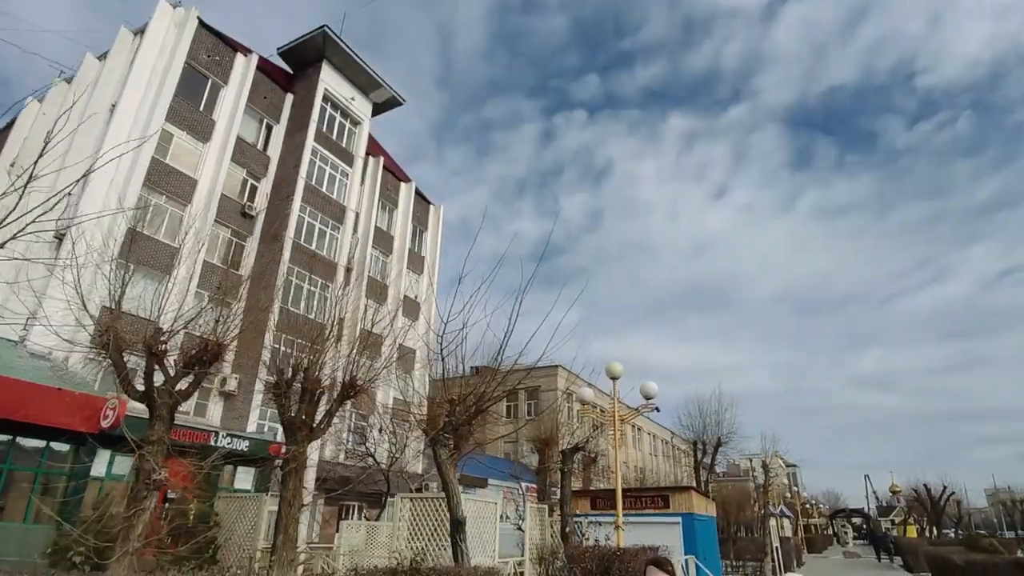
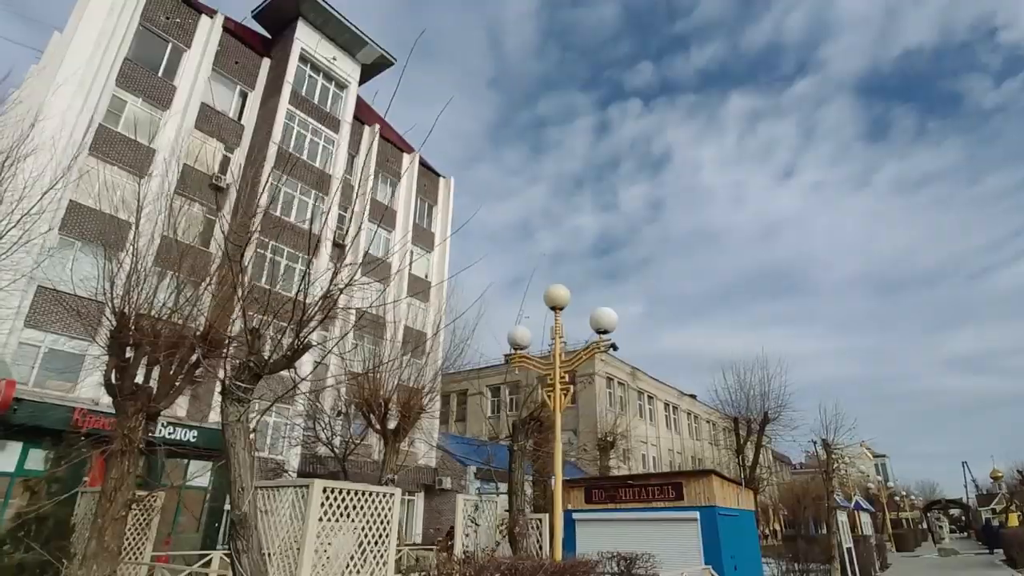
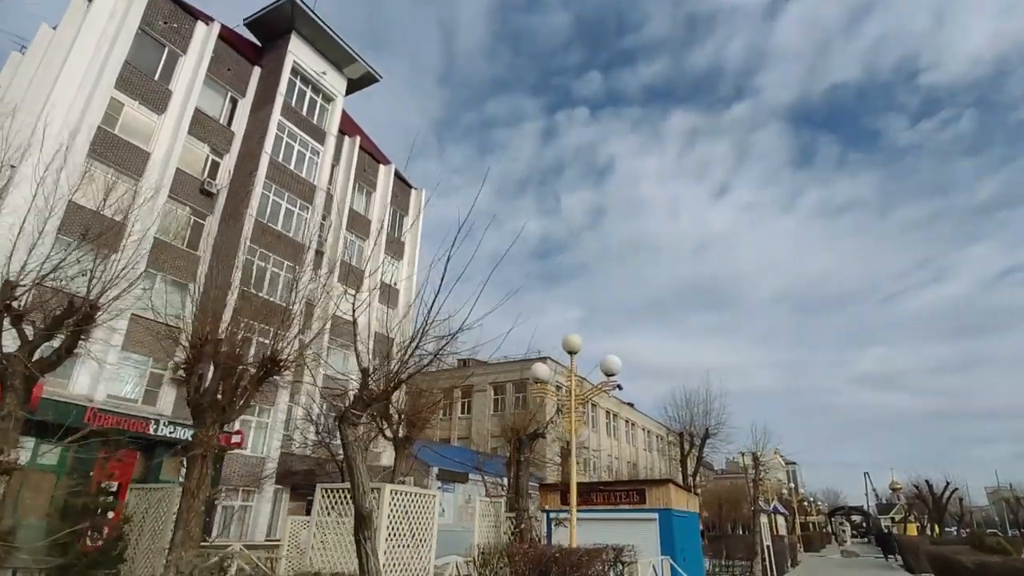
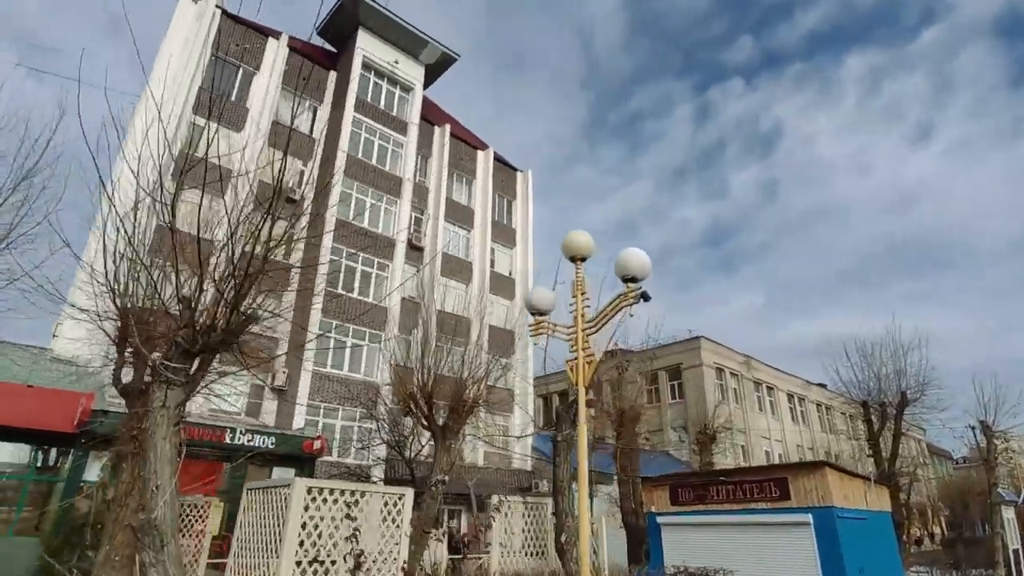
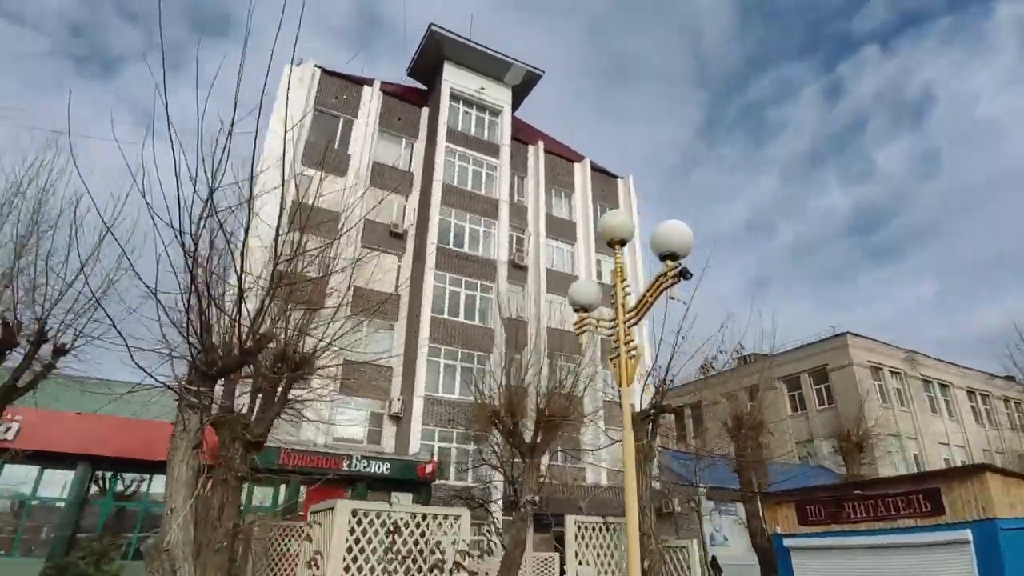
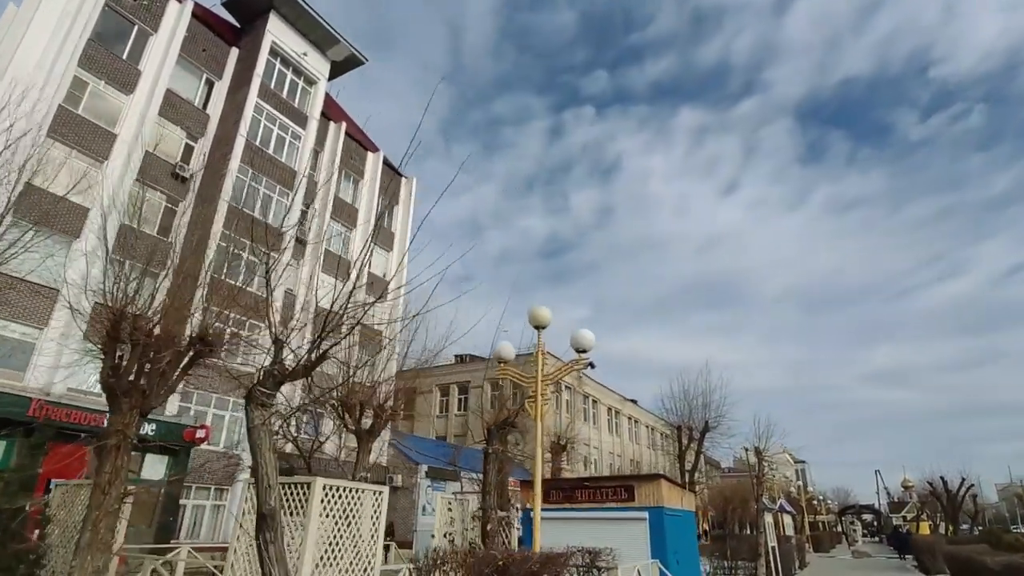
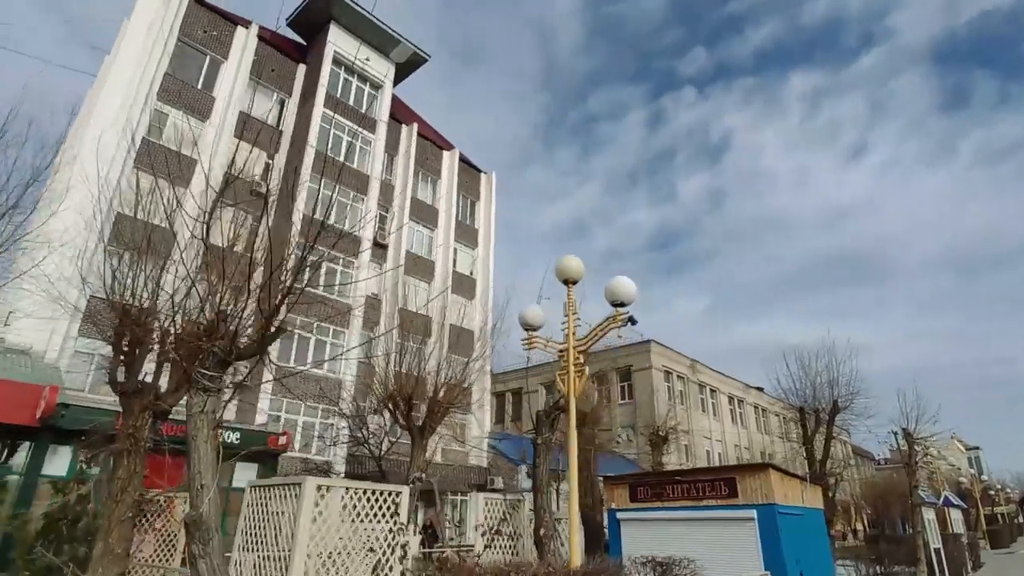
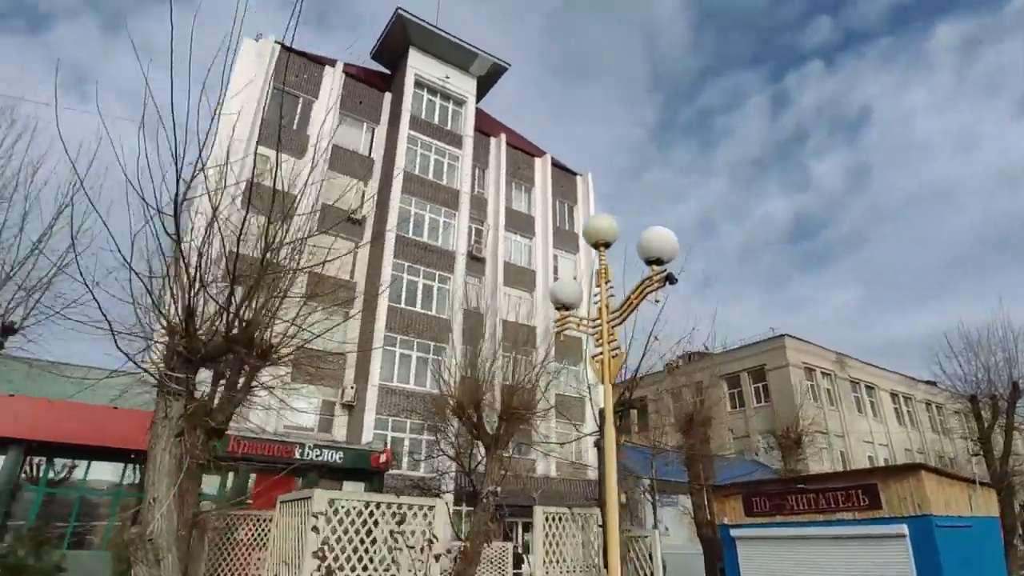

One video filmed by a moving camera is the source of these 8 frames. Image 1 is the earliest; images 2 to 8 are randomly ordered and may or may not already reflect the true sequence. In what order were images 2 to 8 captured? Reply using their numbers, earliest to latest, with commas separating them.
3, 6, 2, 7, 4, 8, 5
